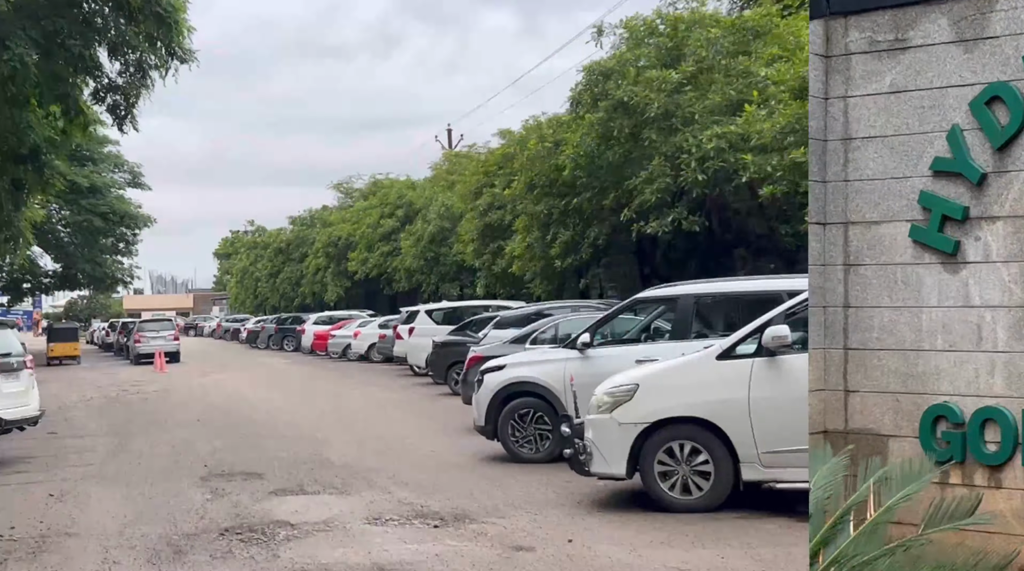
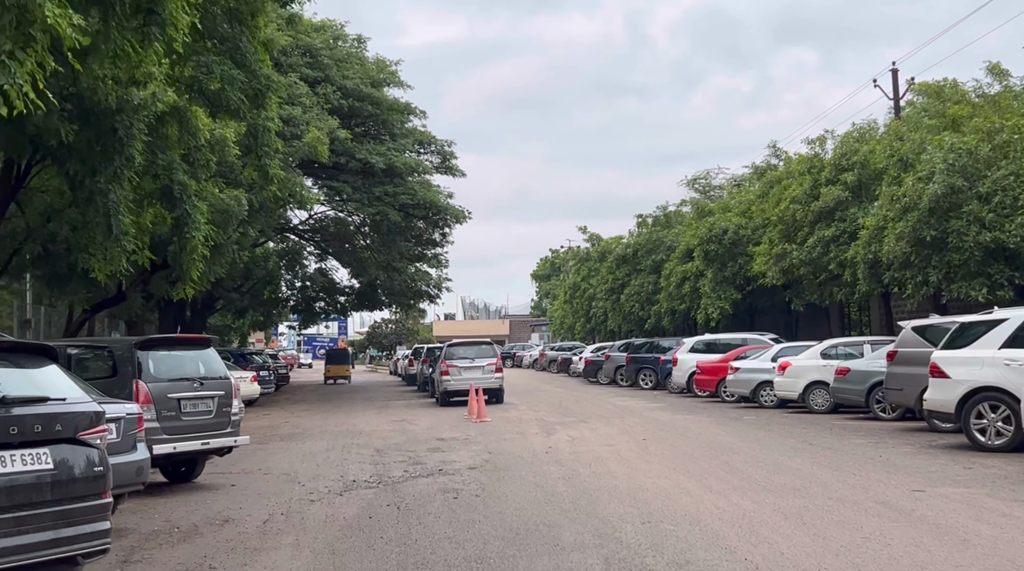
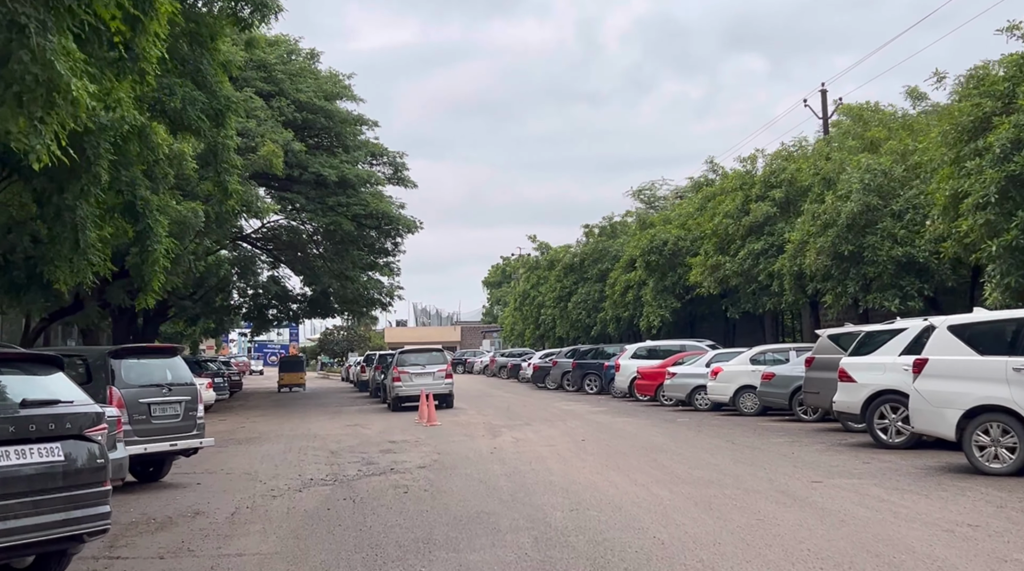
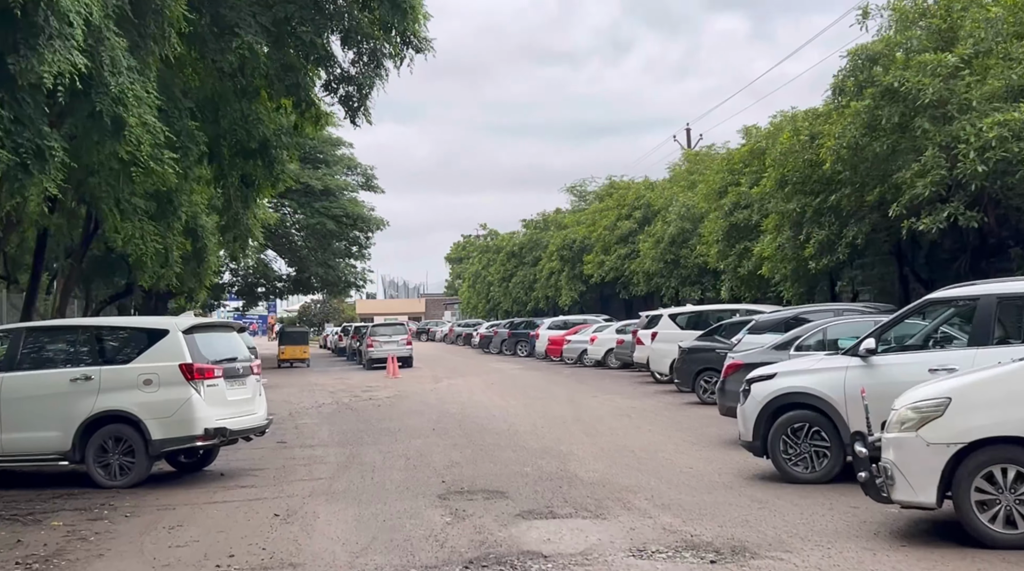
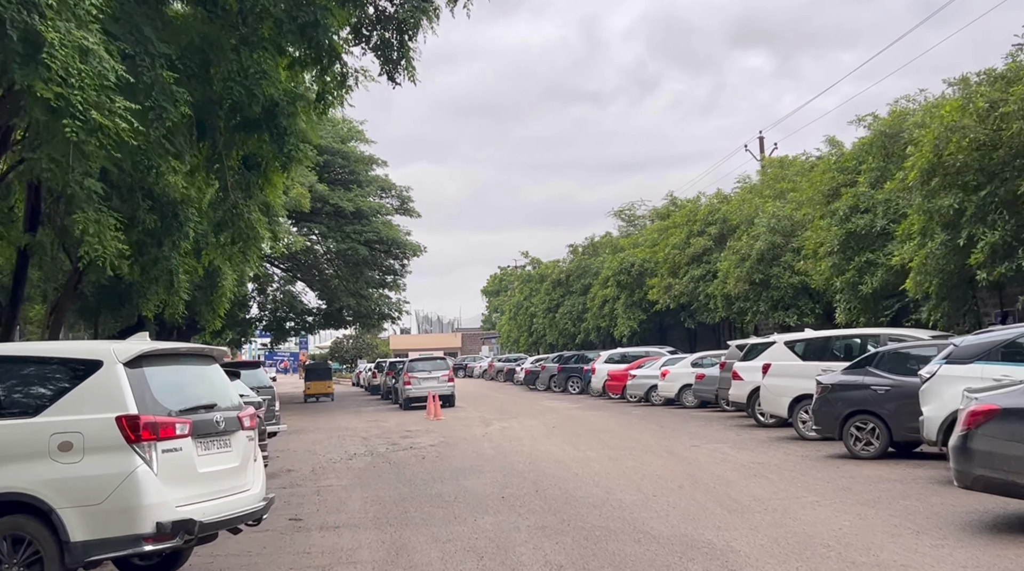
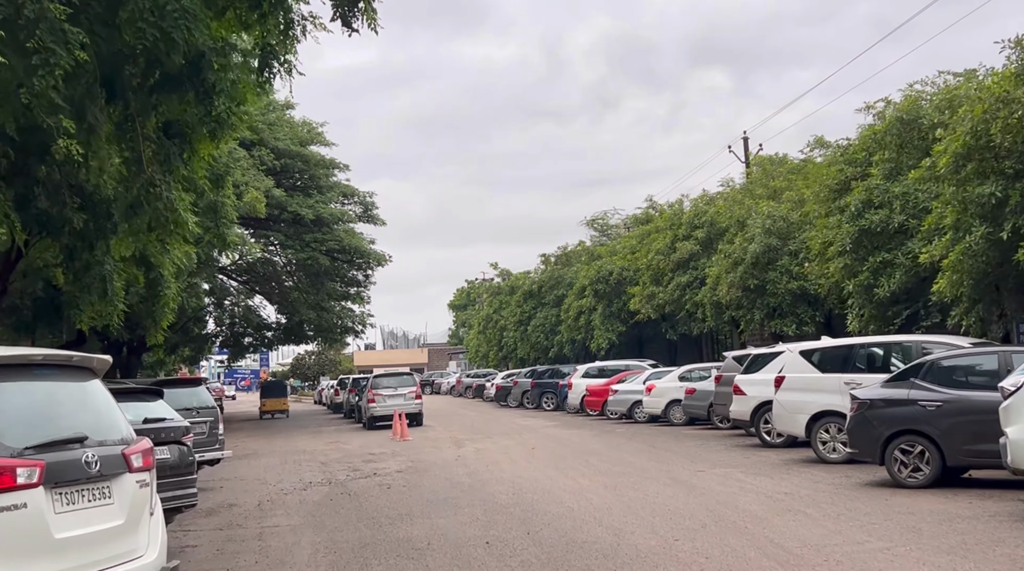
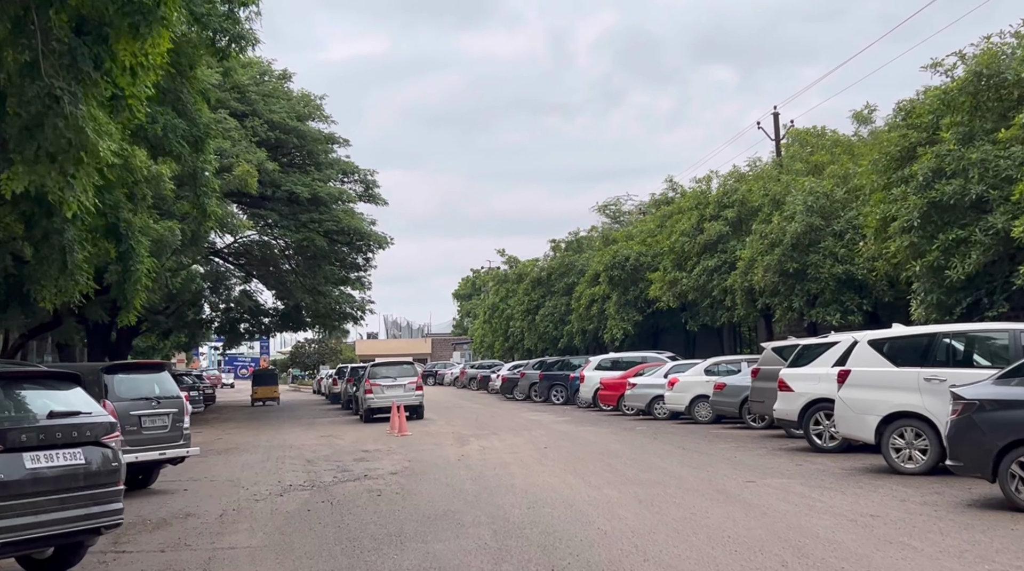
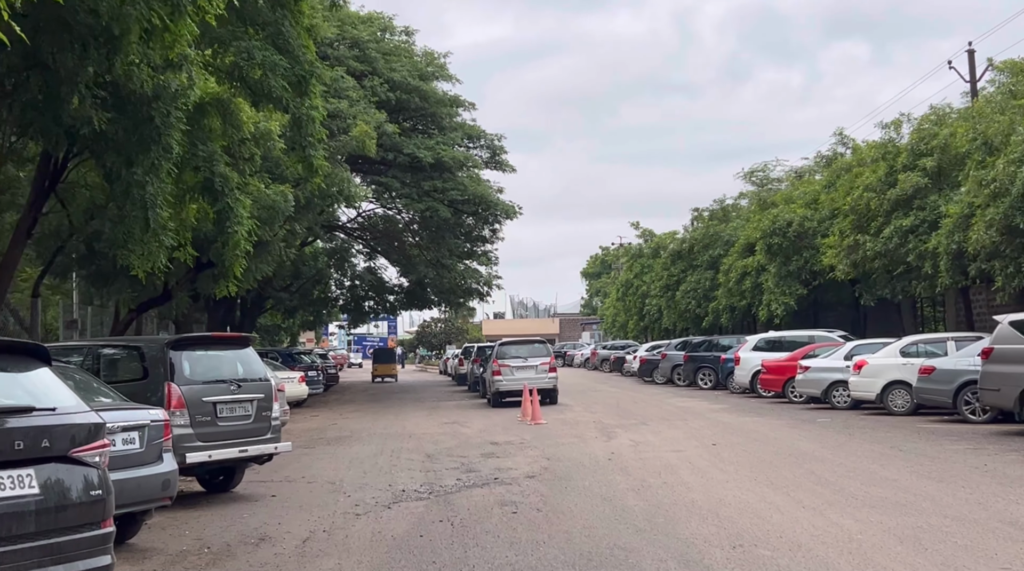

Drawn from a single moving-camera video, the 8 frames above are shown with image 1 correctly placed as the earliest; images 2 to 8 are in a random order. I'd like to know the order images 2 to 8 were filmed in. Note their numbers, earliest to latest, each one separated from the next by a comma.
4, 5, 6, 7, 3, 2, 8
